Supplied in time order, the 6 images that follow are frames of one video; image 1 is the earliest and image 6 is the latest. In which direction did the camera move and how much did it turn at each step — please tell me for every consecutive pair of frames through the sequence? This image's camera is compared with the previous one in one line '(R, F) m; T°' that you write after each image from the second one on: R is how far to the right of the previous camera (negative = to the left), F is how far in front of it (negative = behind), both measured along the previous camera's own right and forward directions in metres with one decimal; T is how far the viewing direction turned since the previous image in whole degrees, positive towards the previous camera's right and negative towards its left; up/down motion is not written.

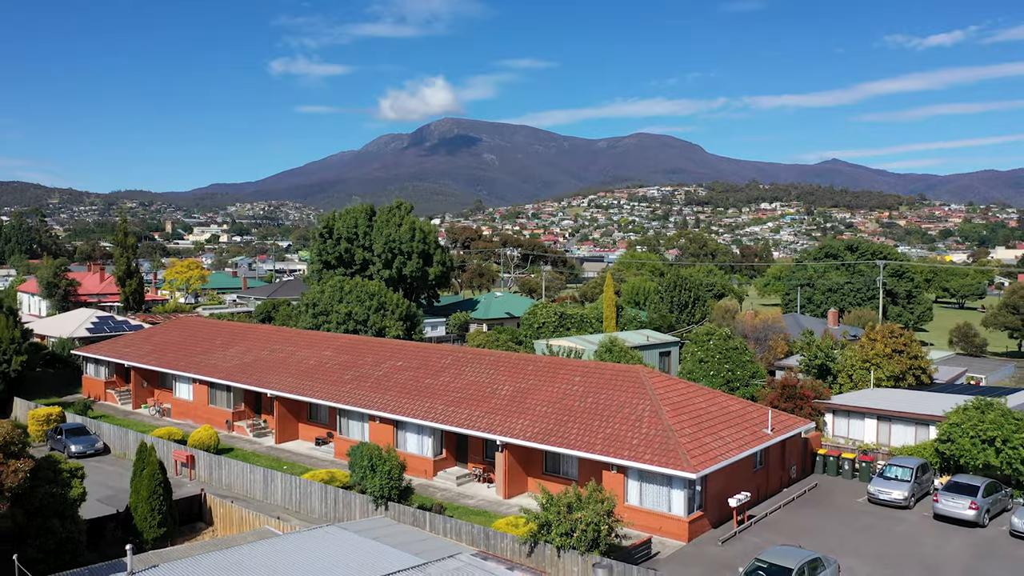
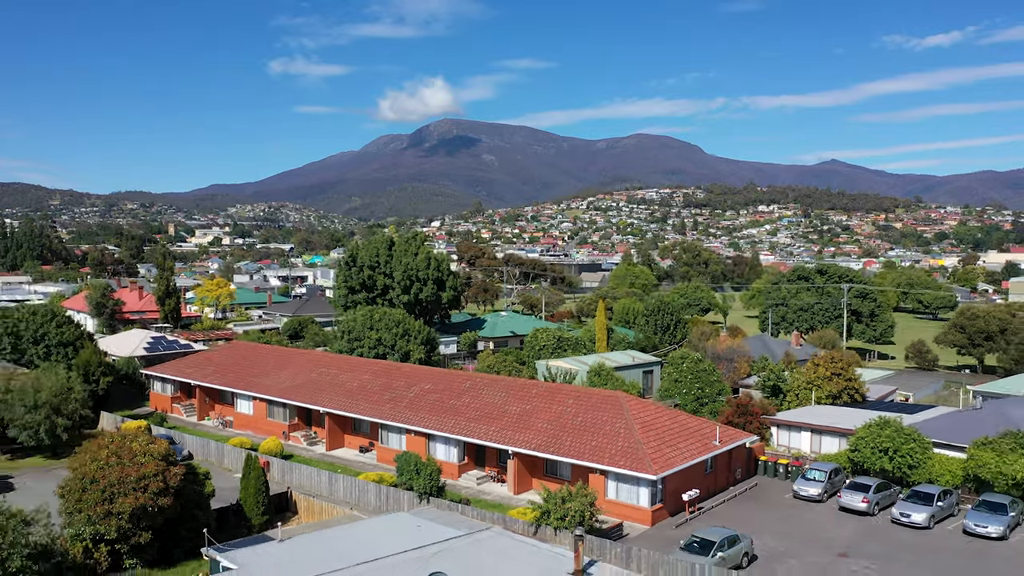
(0.0, -0.5) m; 0°
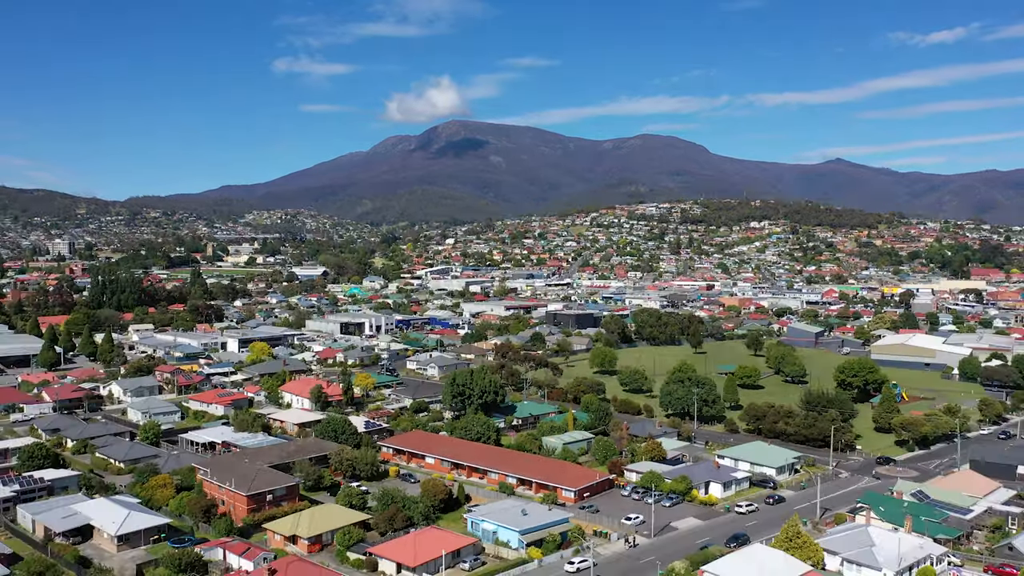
(-0.1, -4.7) m; 0°
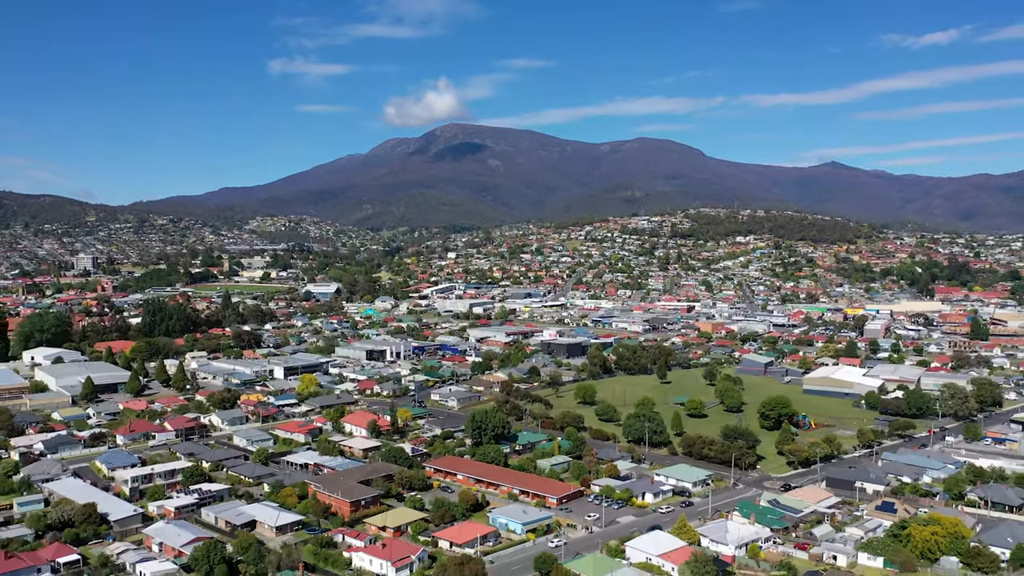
(-0.1, -3.6) m; 0°
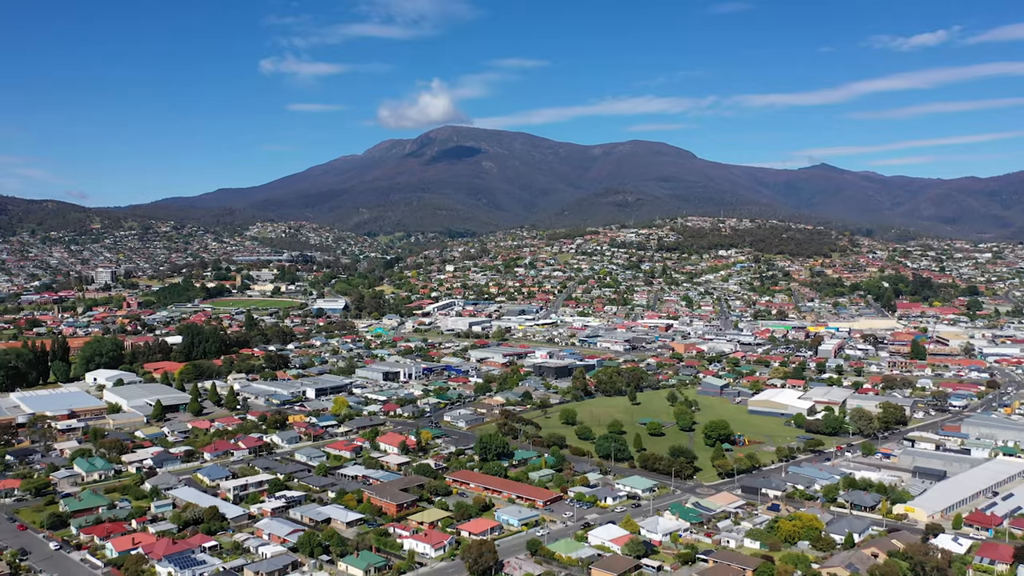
(-0.1, -4.0) m; 0°
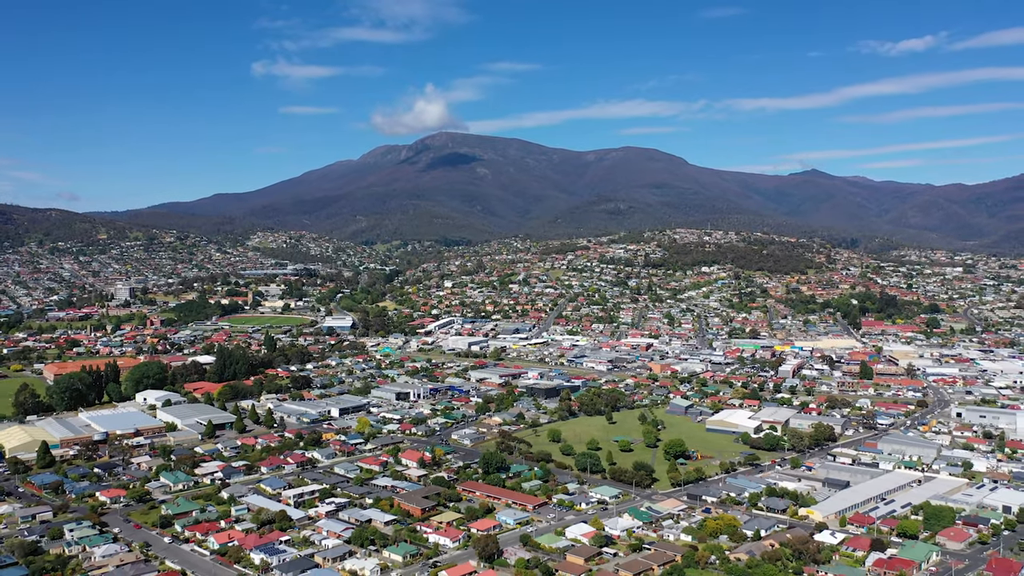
(-0.1, -4.3) m; 0°
